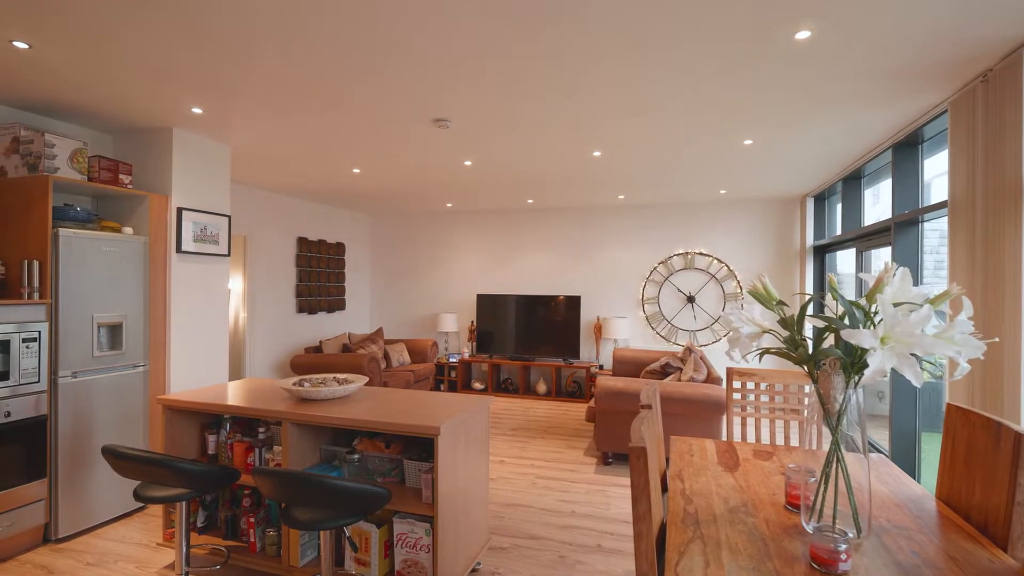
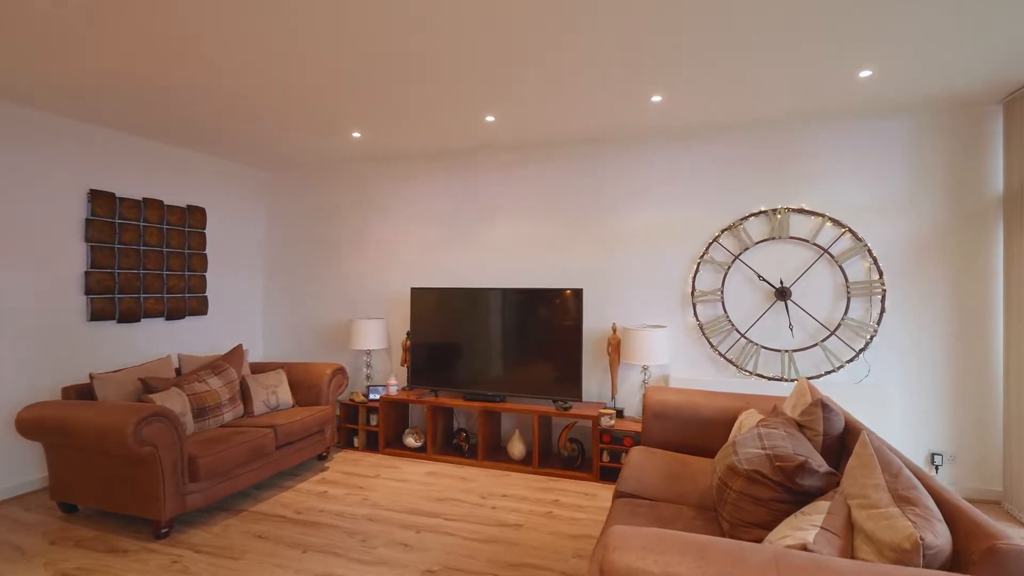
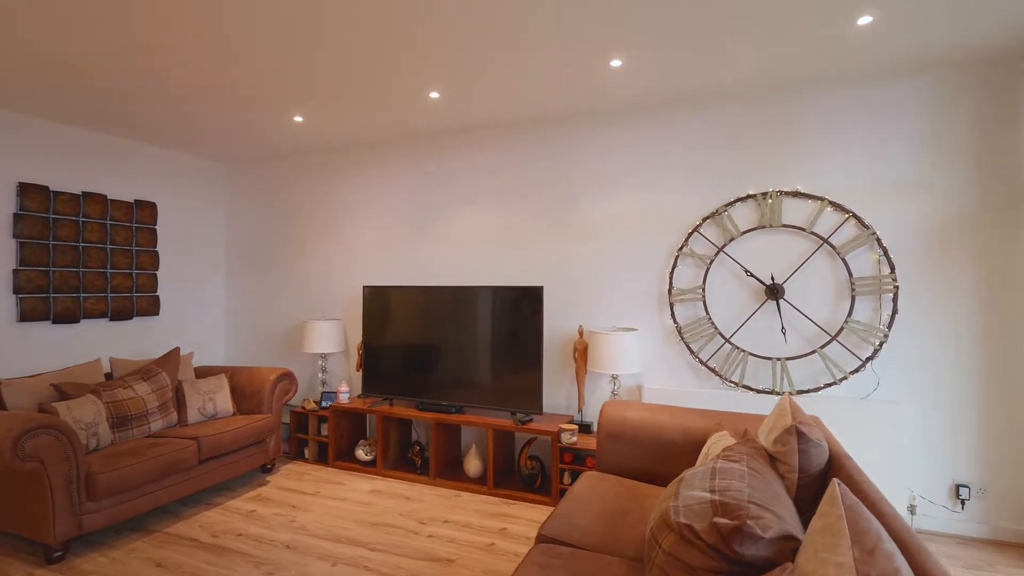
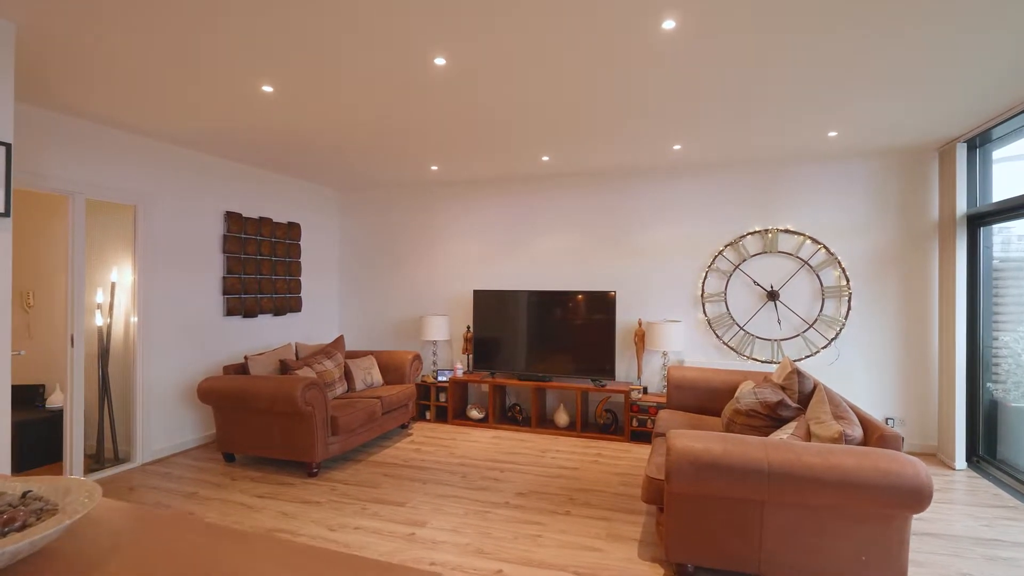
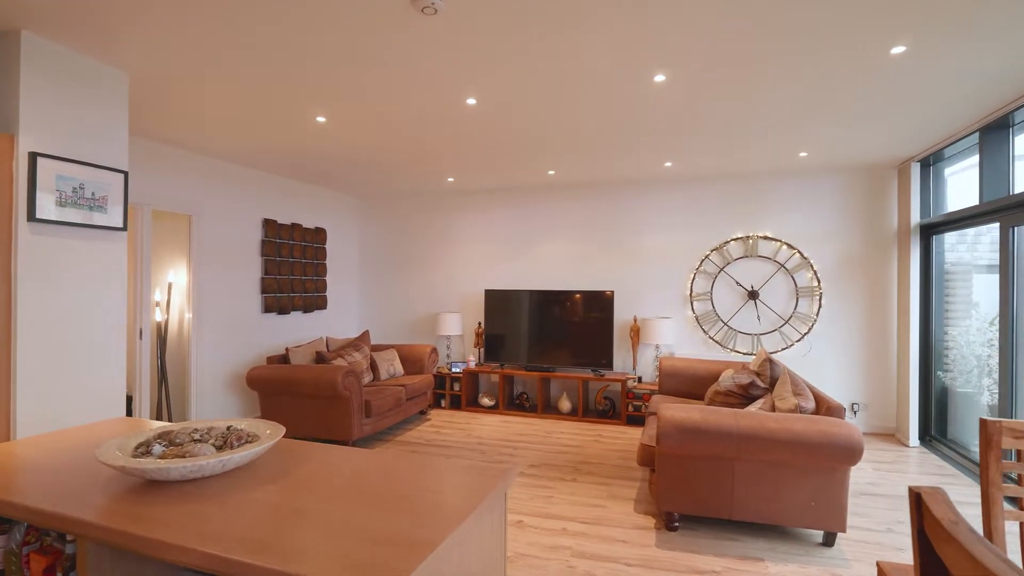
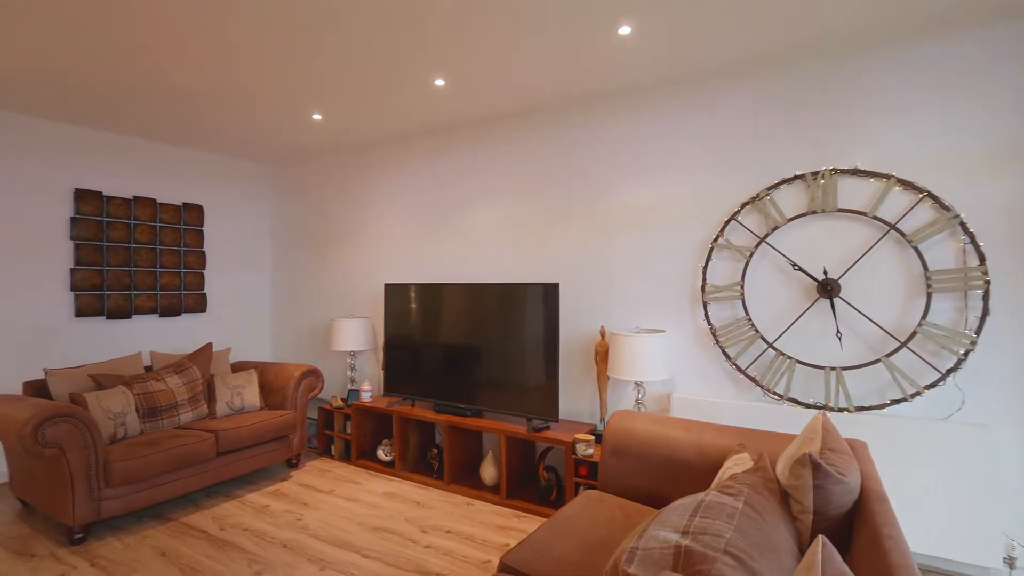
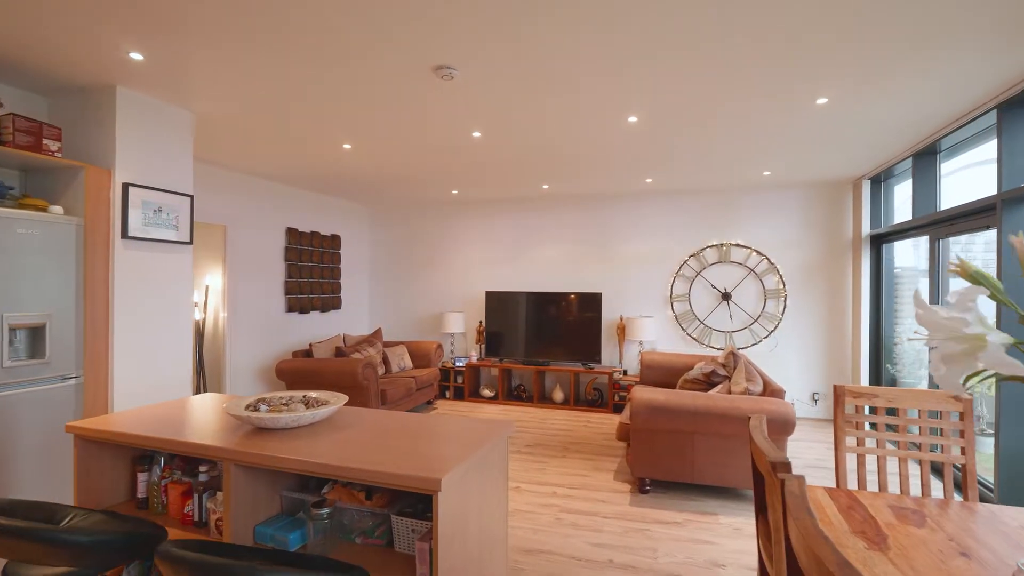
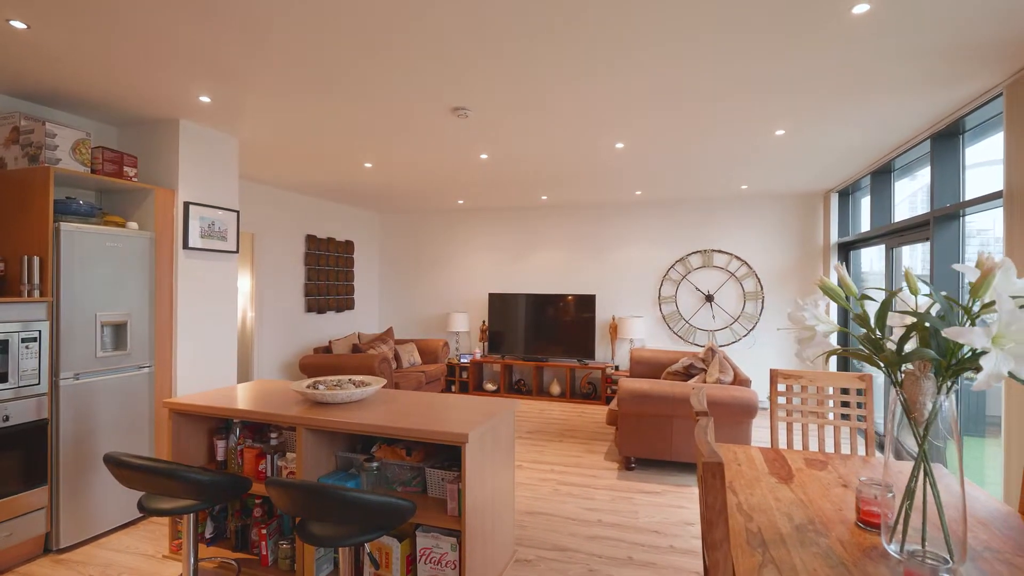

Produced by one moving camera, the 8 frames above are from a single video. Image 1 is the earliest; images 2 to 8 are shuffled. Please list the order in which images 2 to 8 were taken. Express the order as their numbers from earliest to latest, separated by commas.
8, 7, 5, 4, 2, 3, 6
